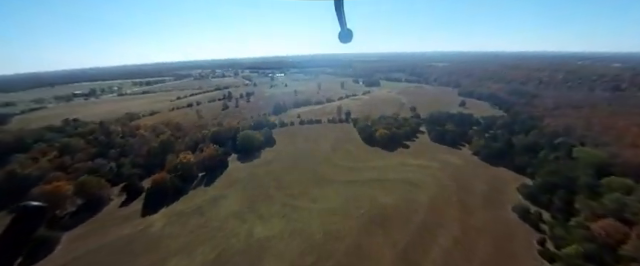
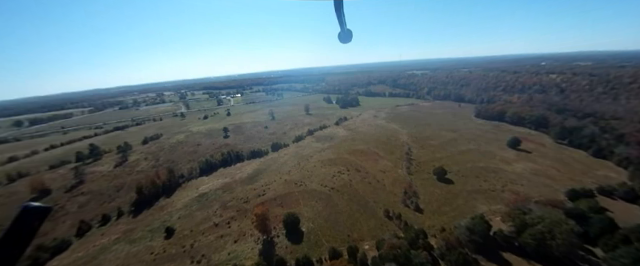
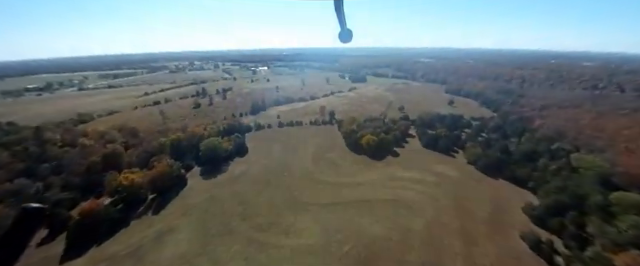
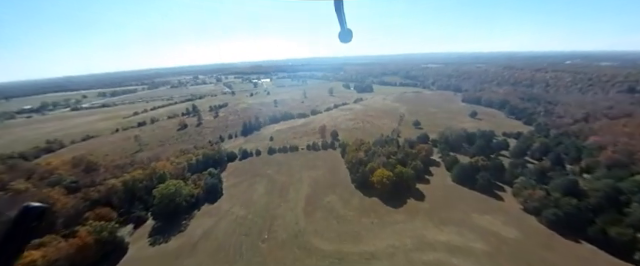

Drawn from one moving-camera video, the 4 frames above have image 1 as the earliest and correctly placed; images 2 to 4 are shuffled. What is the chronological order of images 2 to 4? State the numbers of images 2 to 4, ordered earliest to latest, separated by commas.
3, 4, 2
